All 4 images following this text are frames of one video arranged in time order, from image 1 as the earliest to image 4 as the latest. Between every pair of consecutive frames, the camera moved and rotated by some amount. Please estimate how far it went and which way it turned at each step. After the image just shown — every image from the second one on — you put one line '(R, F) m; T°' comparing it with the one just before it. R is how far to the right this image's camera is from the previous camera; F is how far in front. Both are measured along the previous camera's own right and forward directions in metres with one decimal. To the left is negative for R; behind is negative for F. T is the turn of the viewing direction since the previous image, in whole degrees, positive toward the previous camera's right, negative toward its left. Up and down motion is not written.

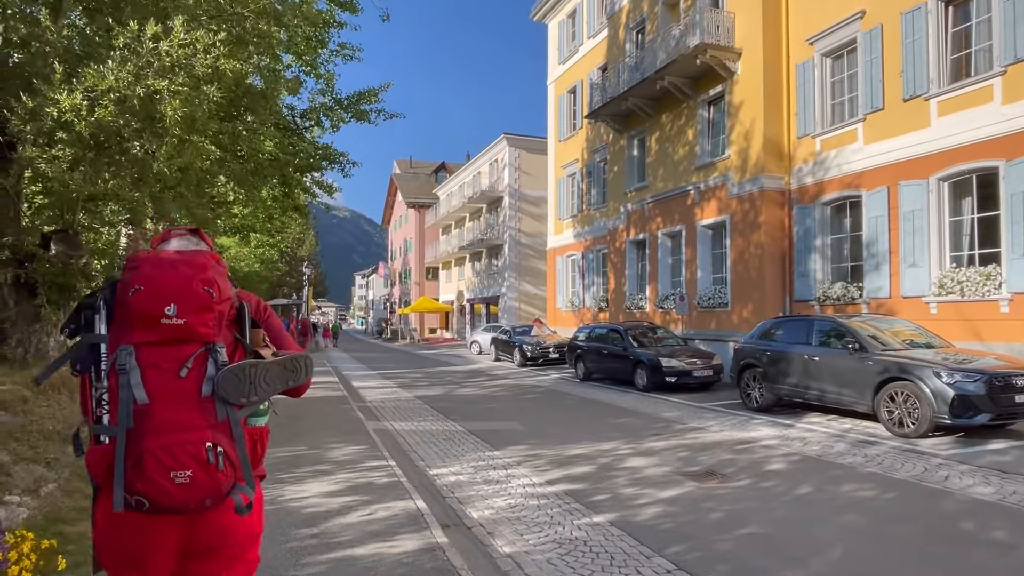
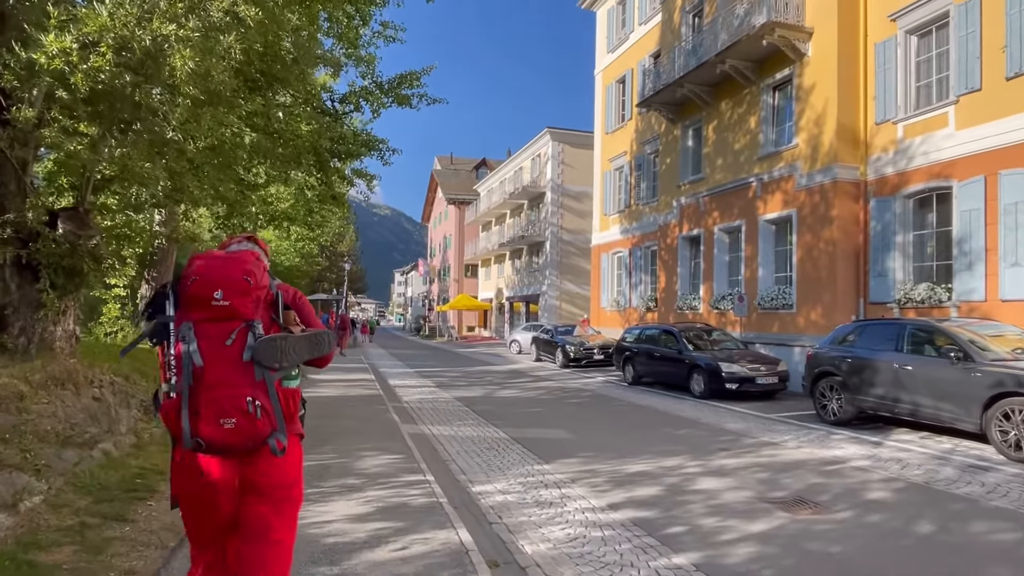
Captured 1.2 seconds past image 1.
(-0.2, +1.0) m; -3°
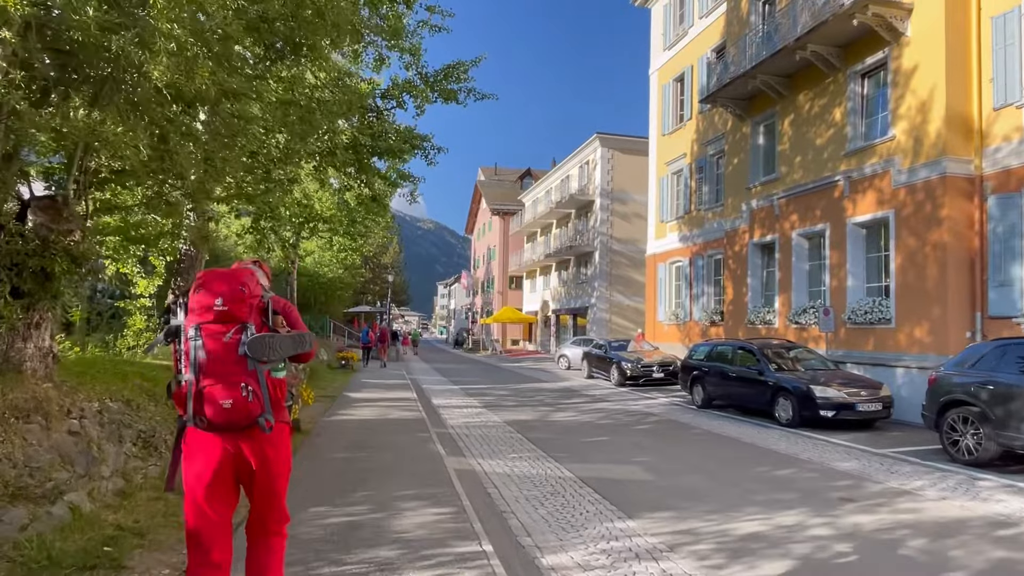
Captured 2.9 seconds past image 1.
(-0.3, +1.5) m; -4°
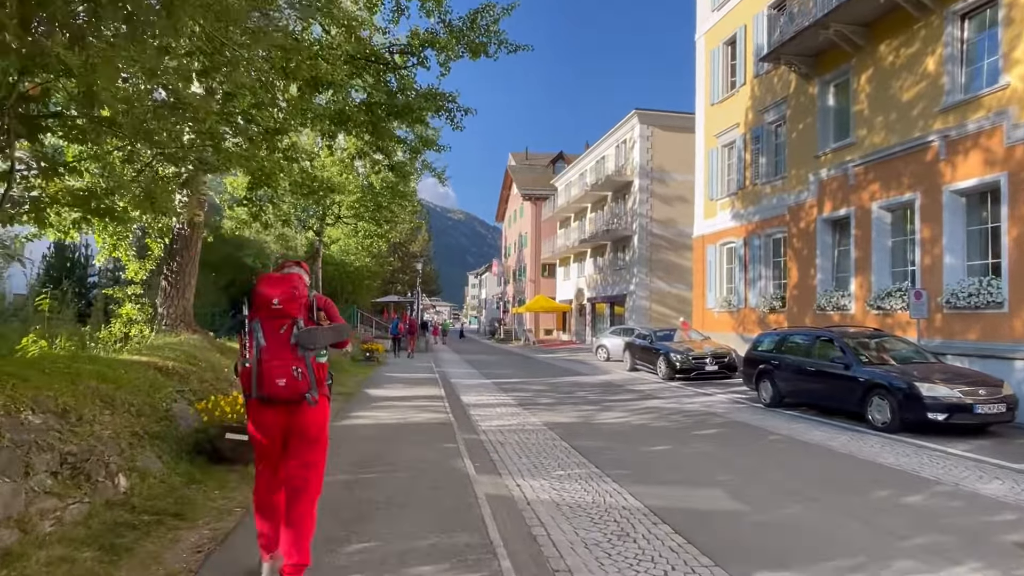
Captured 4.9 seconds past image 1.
(-0.2, +1.8) m; -3°
